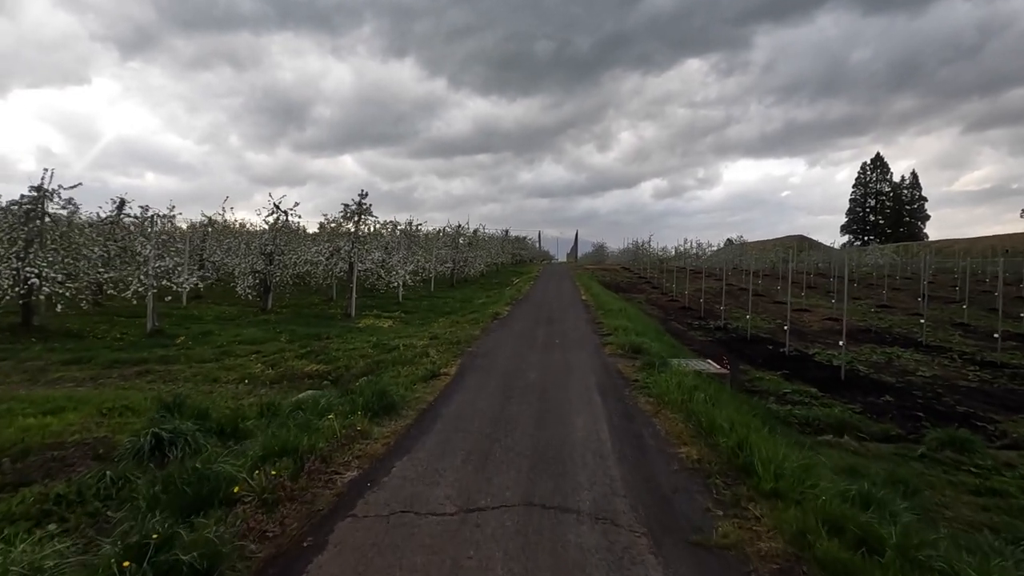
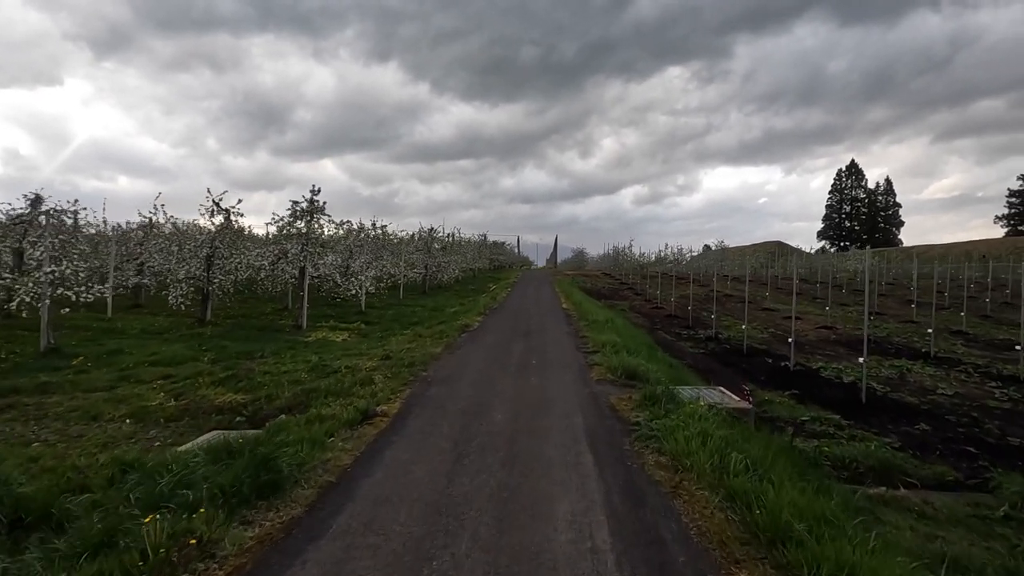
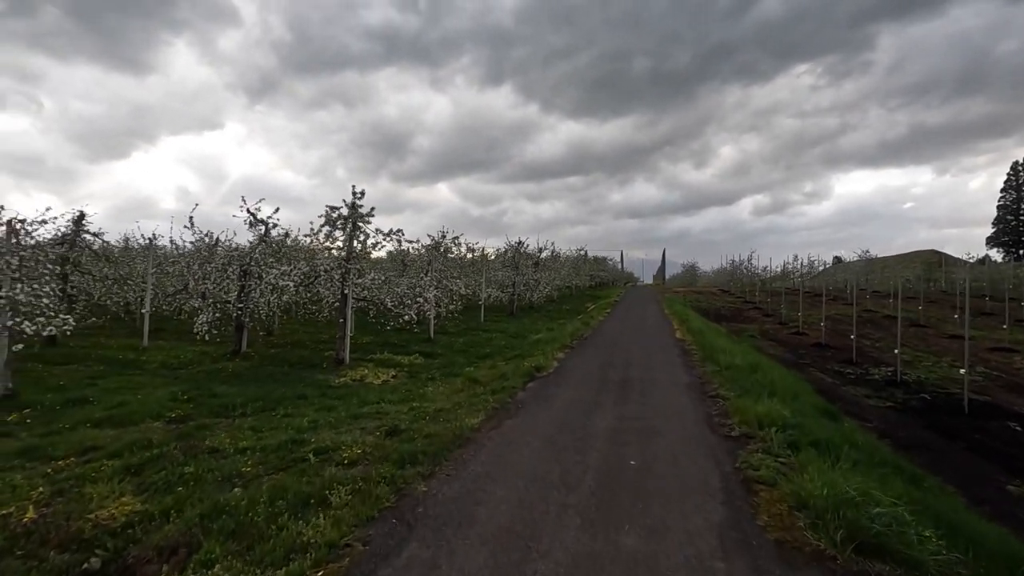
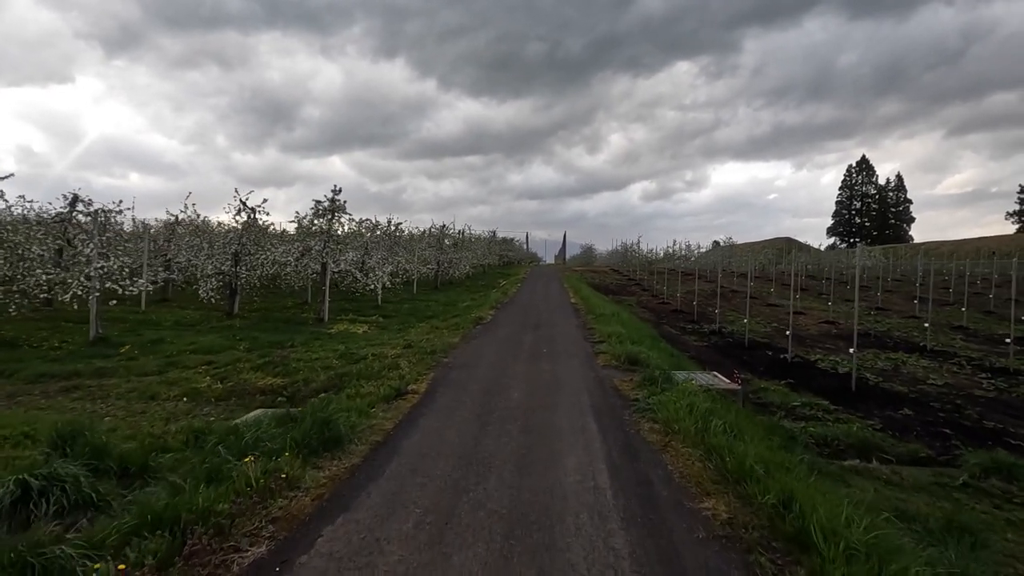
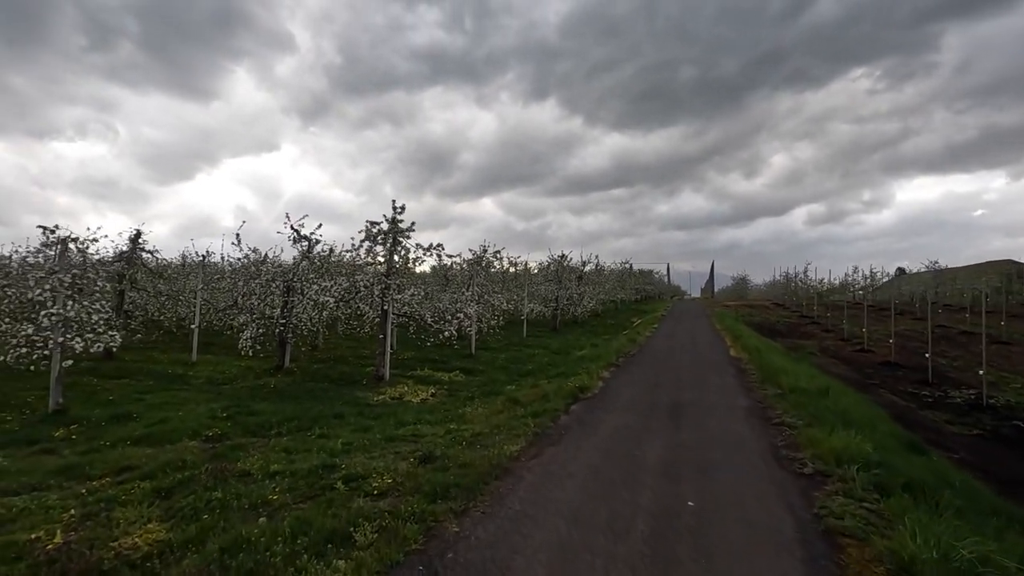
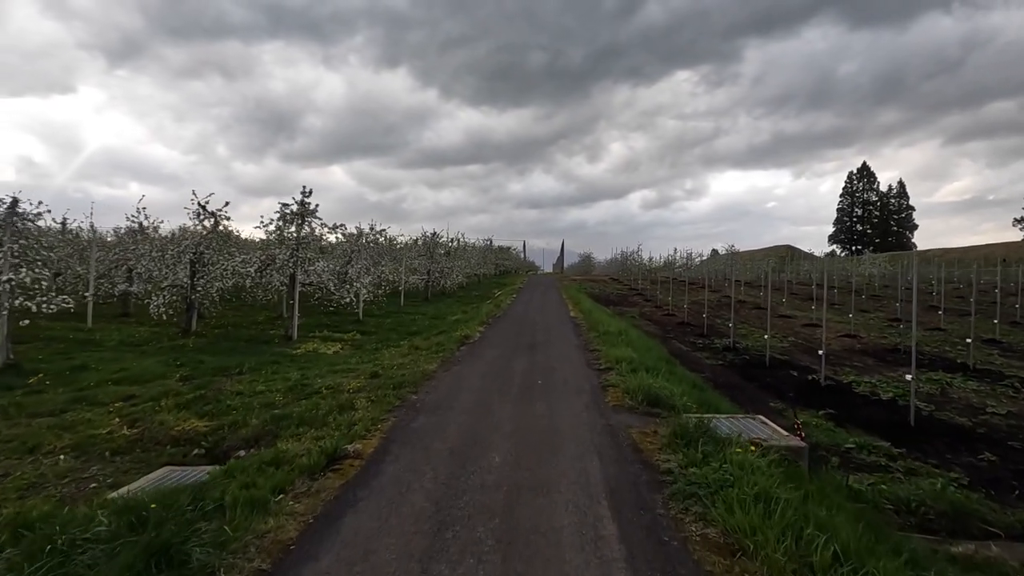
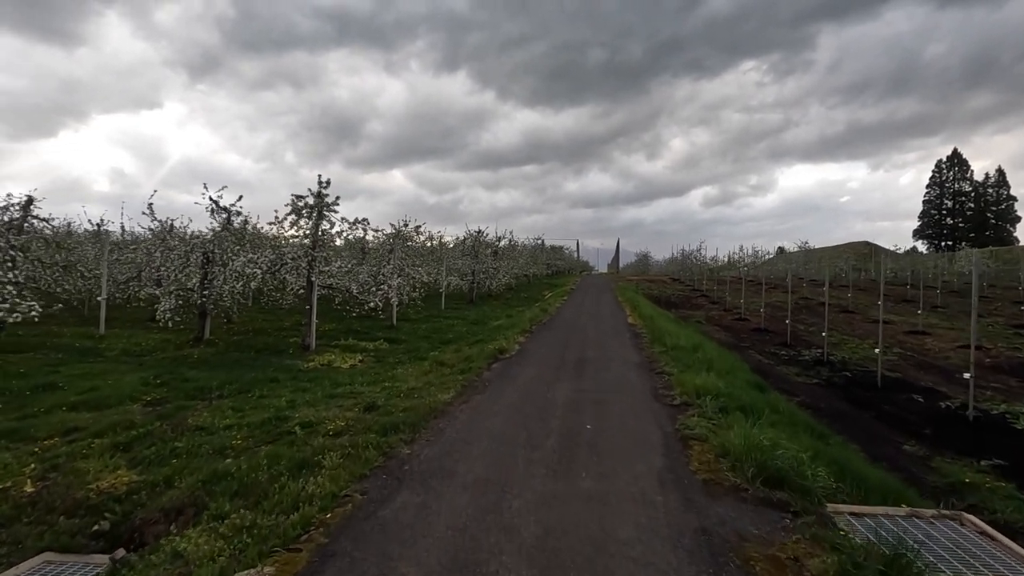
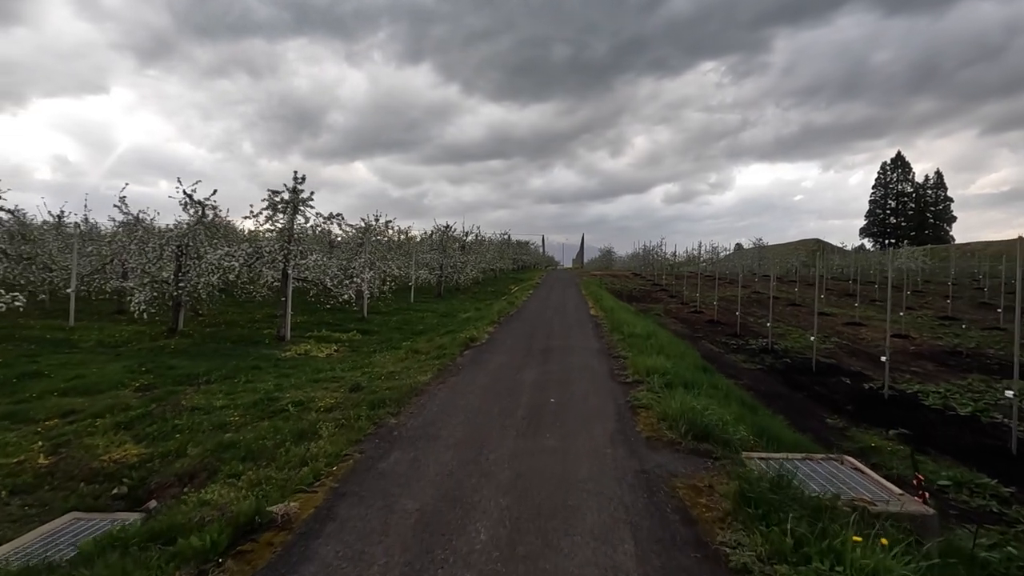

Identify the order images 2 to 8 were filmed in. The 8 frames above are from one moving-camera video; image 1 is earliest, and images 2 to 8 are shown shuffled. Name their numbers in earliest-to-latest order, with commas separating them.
4, 2, 6, 8, 7, 3, 5
